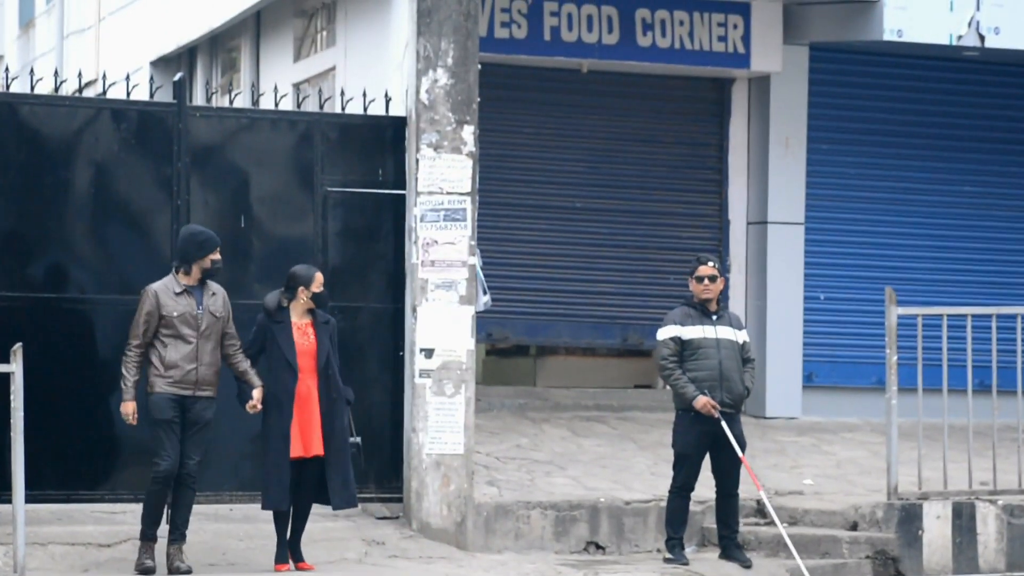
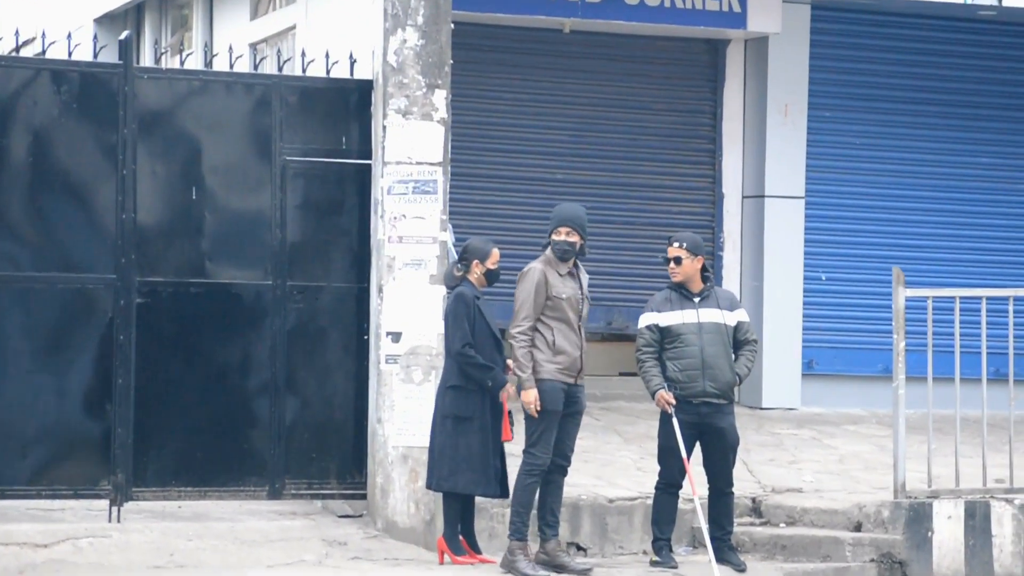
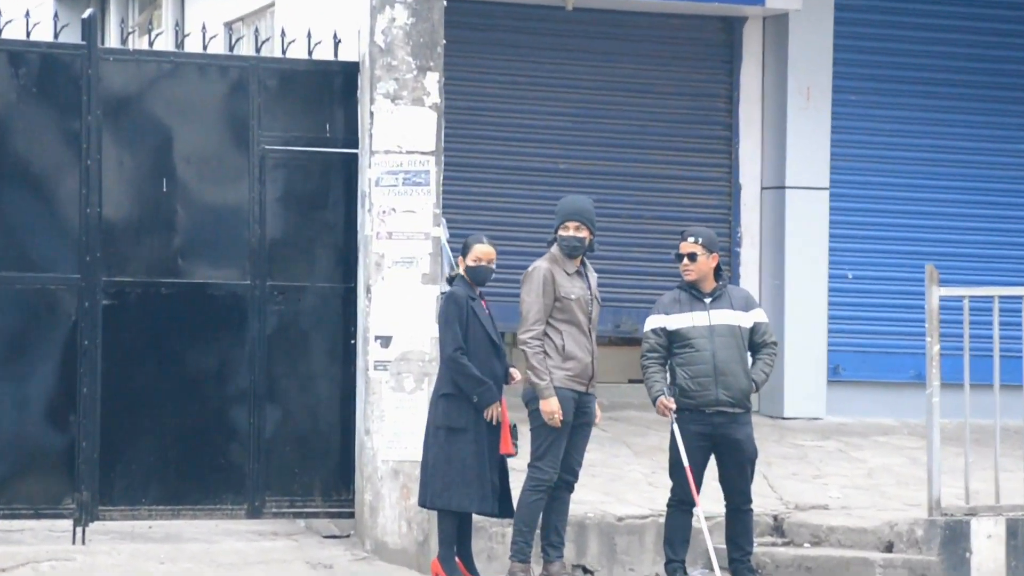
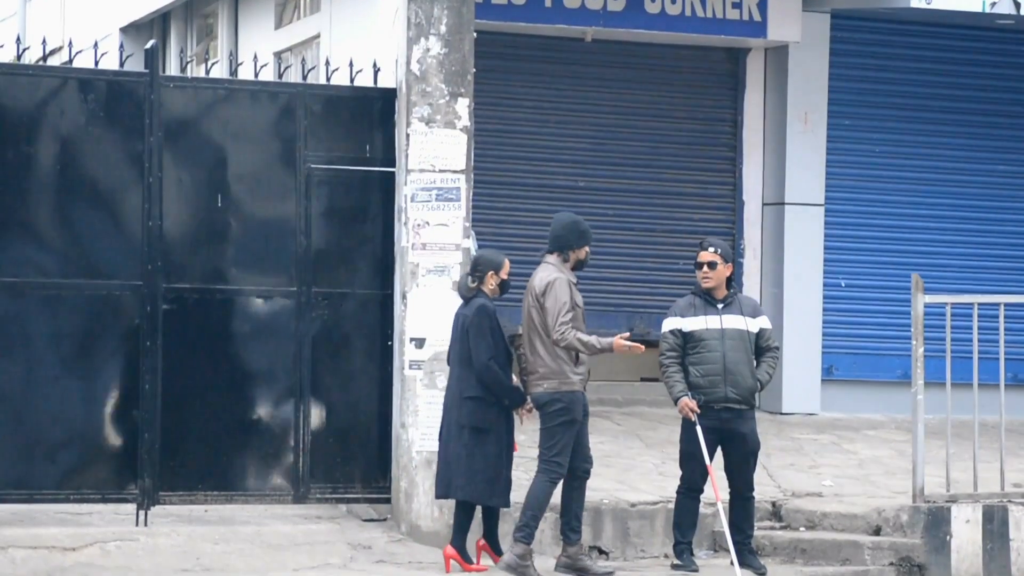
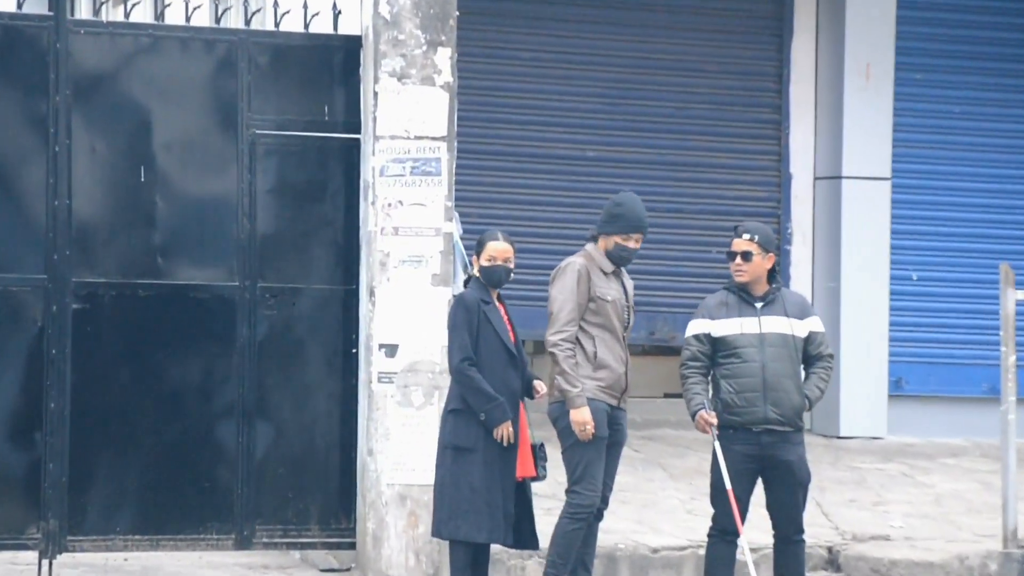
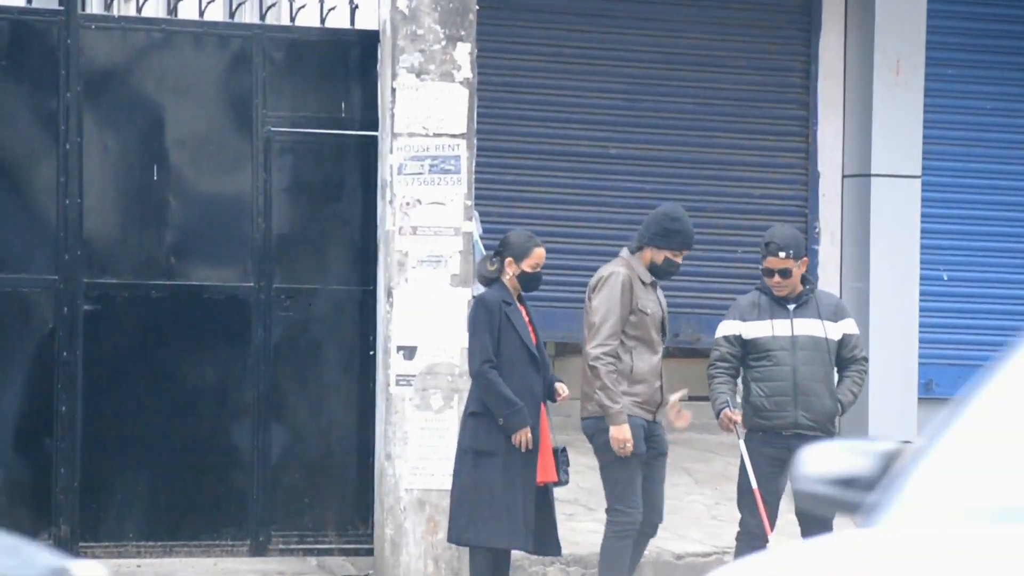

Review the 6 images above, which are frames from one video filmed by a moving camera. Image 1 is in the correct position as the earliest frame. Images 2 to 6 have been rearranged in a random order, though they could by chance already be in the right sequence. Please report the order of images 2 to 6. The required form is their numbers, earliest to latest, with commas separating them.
4, 2, 3, 5, 6
